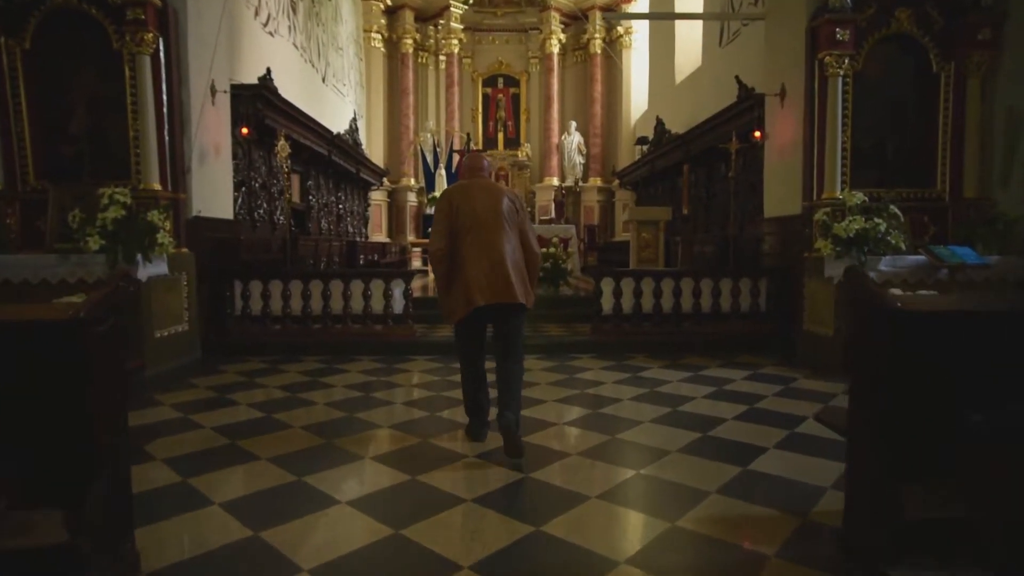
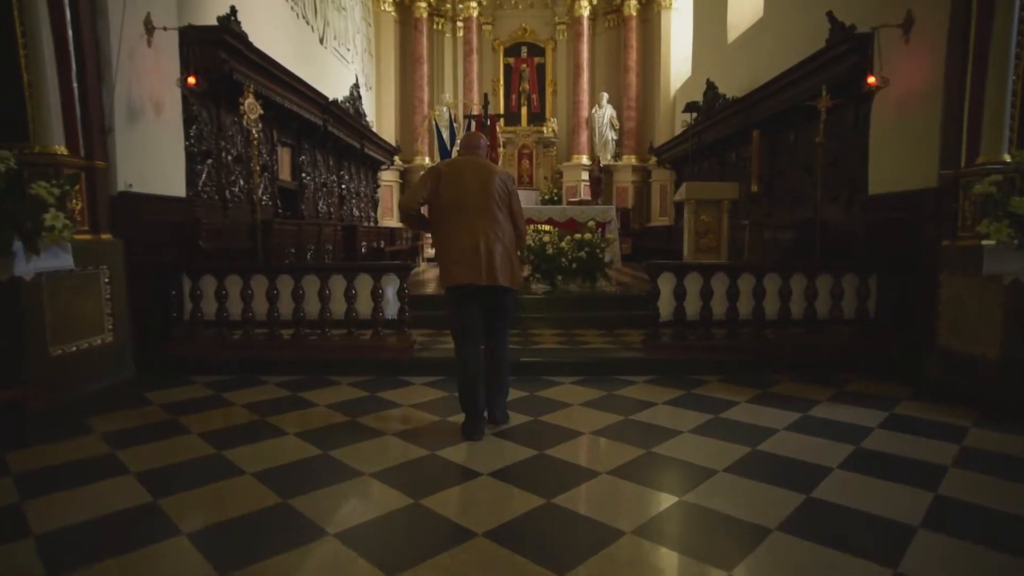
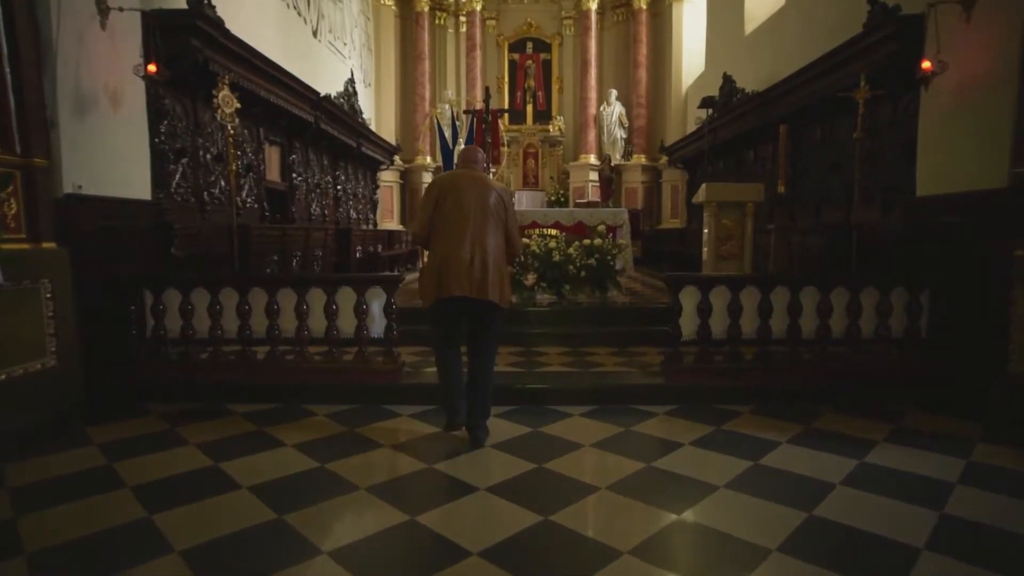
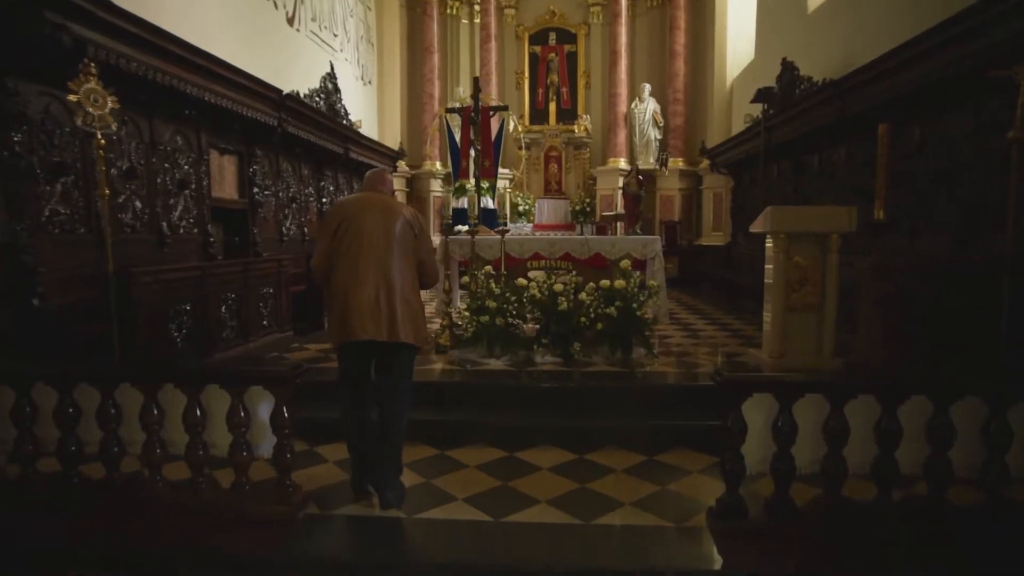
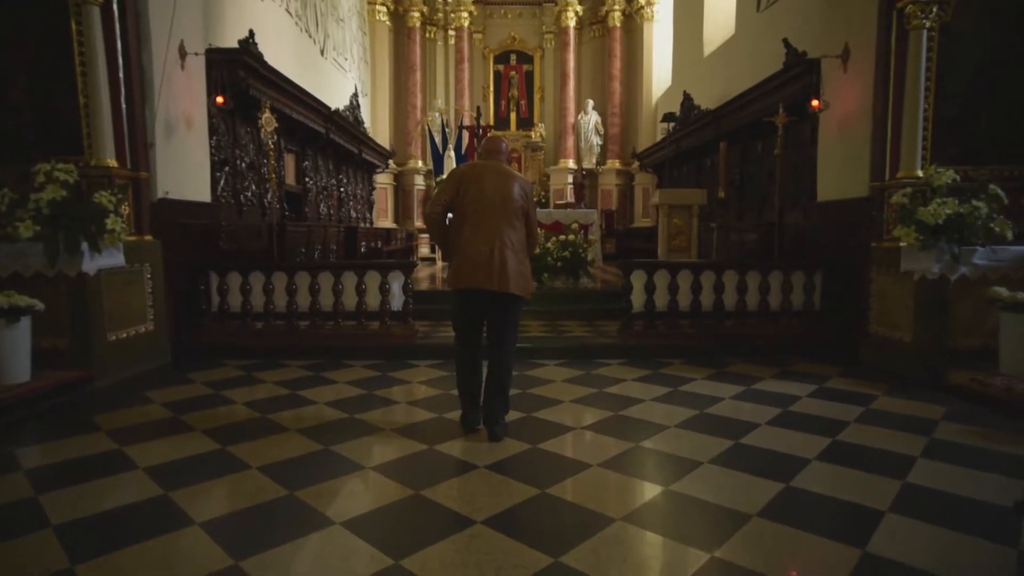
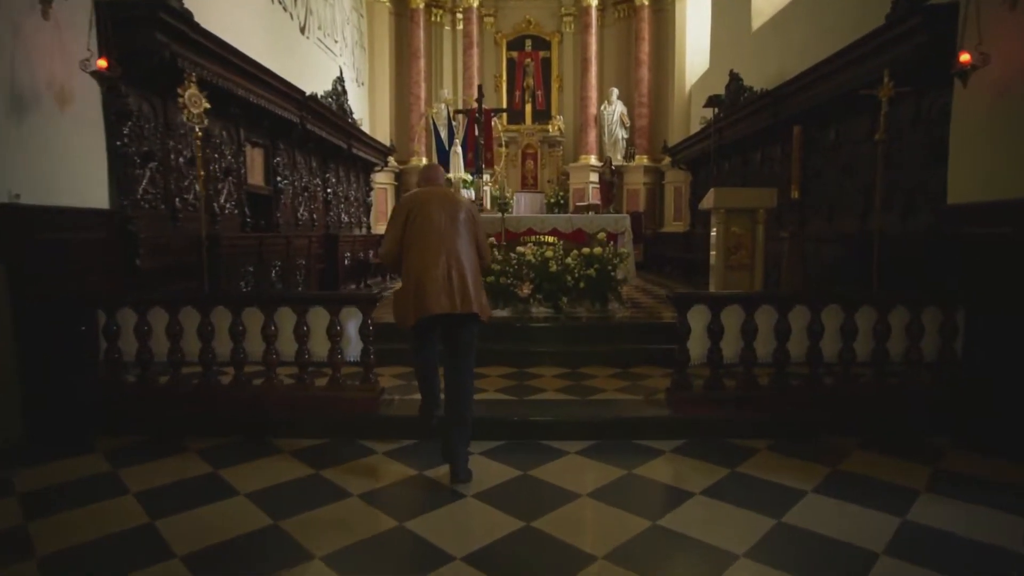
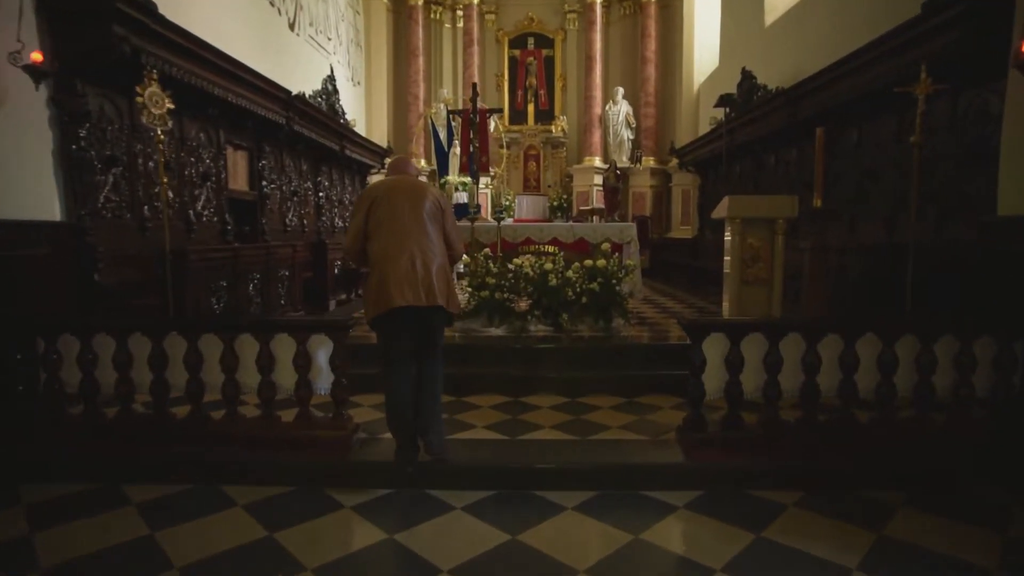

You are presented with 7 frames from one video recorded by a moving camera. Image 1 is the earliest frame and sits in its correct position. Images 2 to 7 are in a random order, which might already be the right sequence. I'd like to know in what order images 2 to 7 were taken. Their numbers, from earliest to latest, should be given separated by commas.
5, 2, 3, 6, 7, 4
